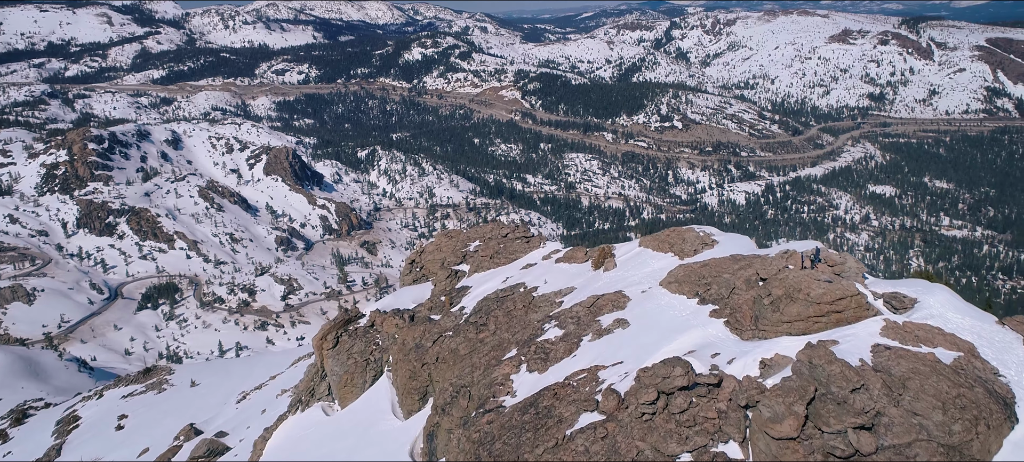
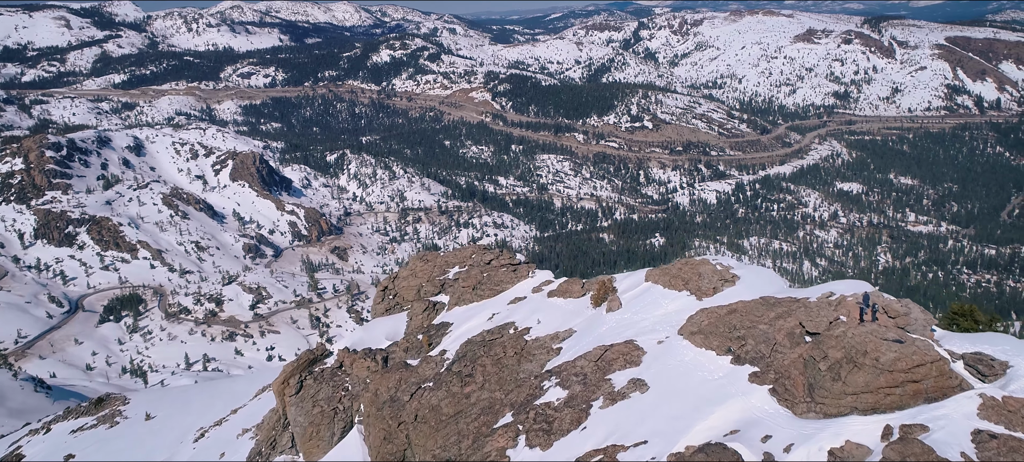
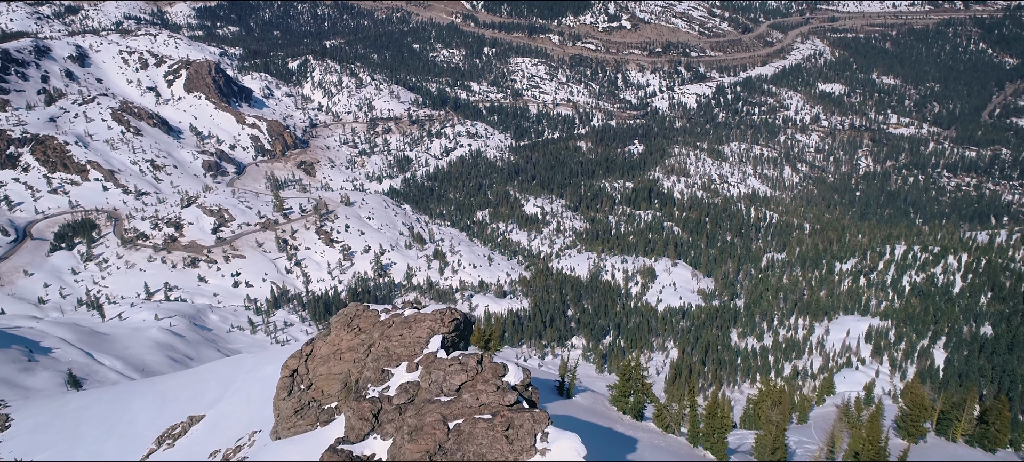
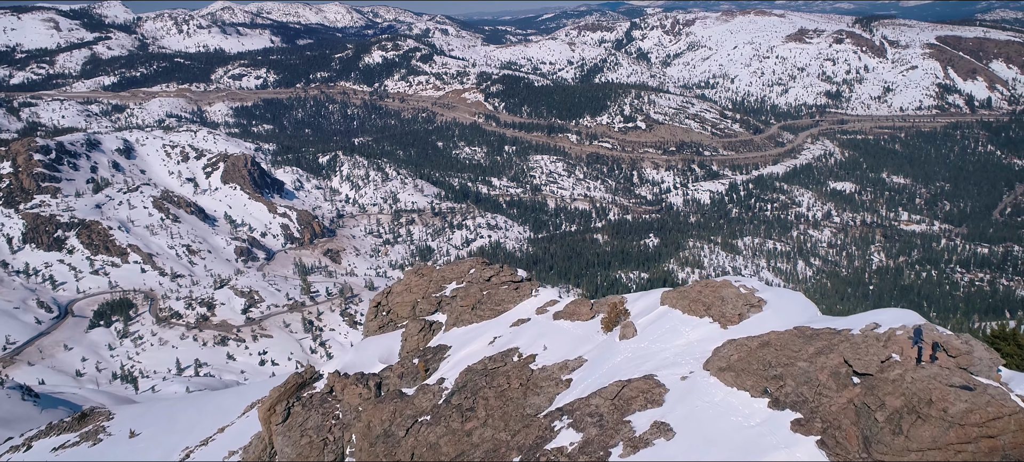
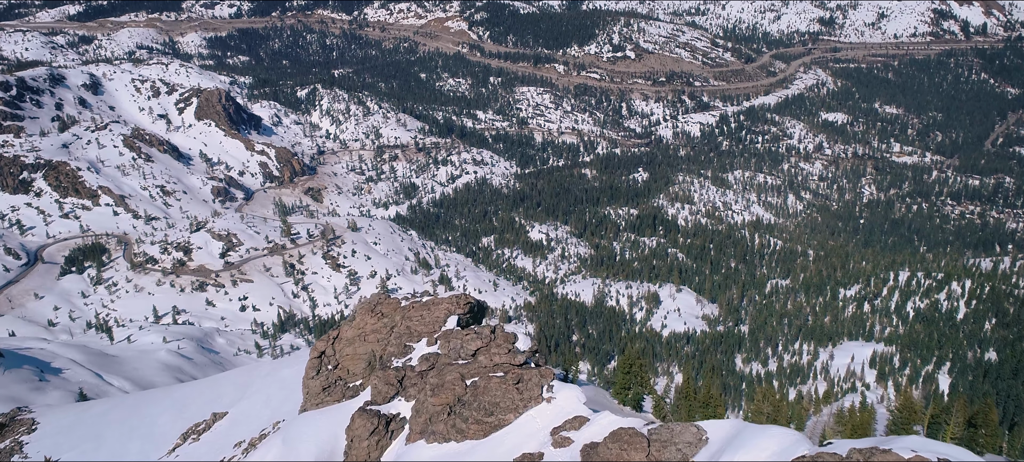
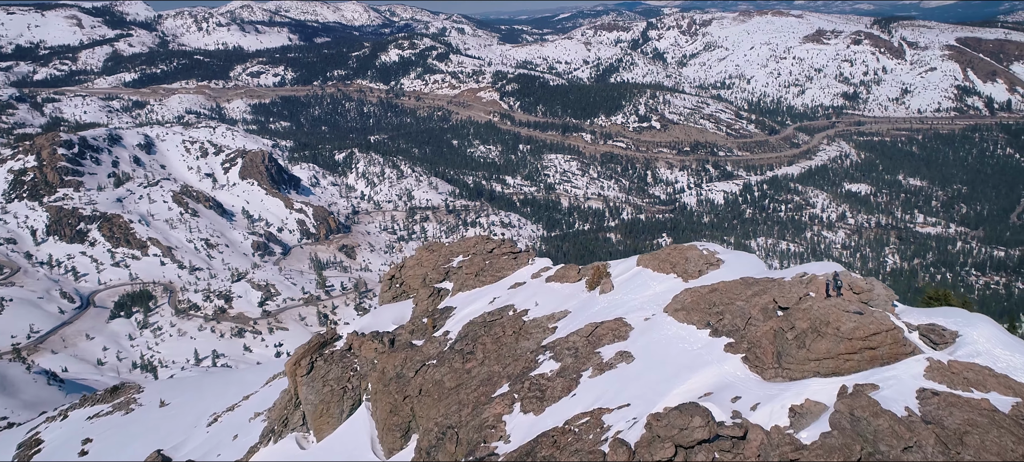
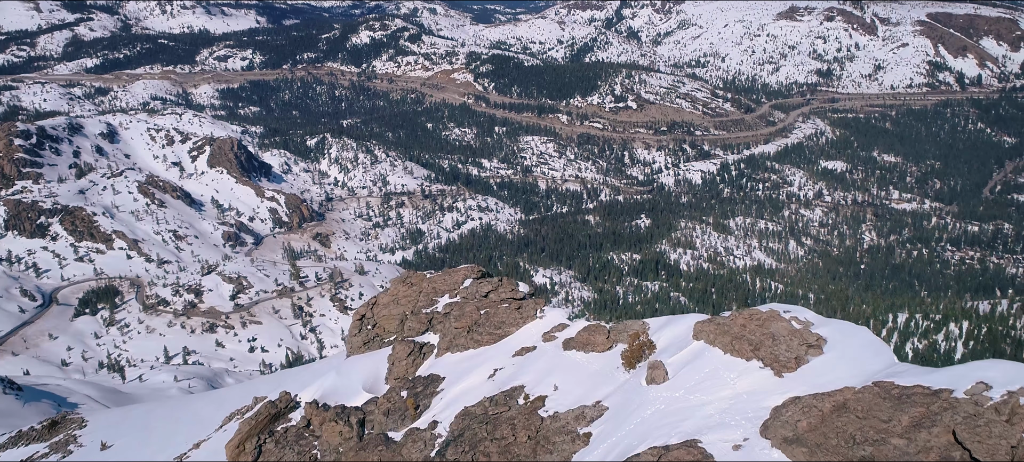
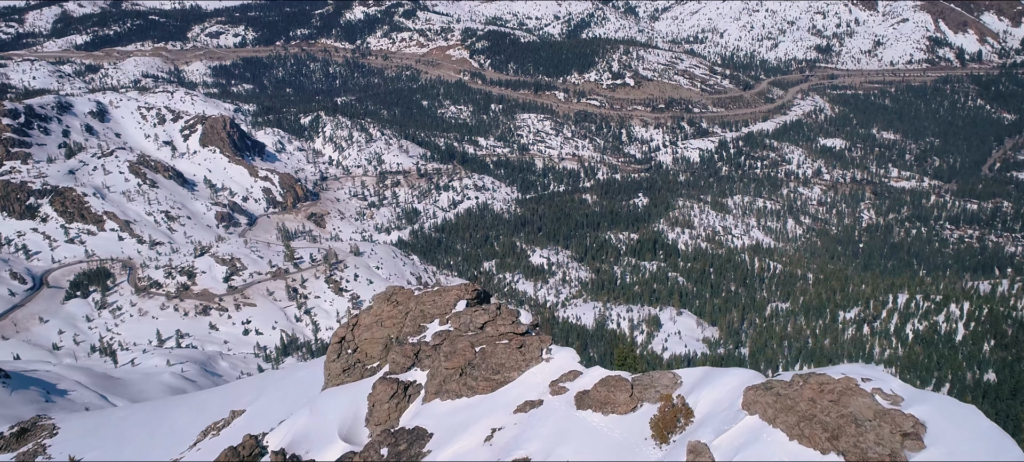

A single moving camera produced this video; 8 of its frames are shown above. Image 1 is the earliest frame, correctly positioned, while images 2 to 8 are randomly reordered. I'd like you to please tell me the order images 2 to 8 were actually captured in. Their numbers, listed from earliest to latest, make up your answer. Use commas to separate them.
6, 2, 4, 7, 8, 5, 3
